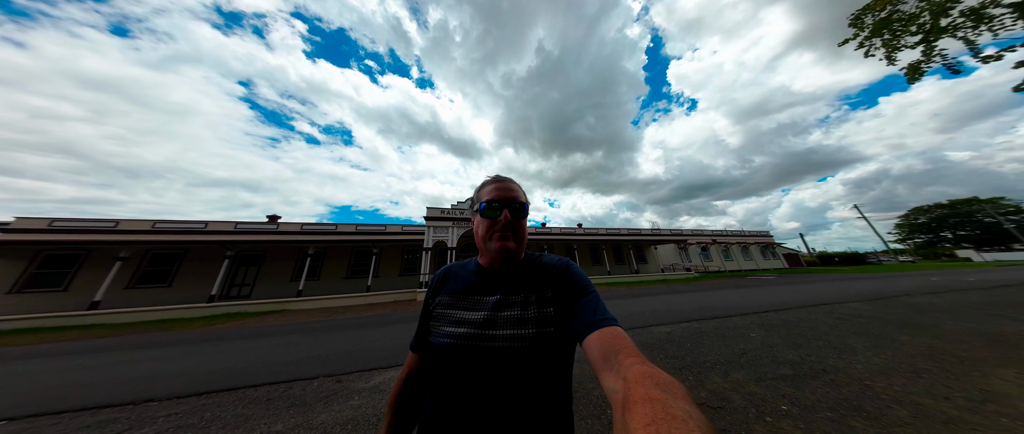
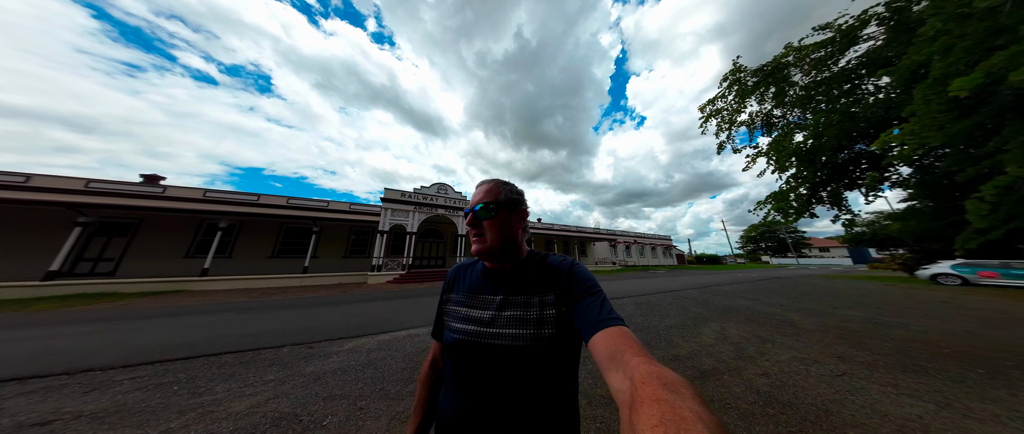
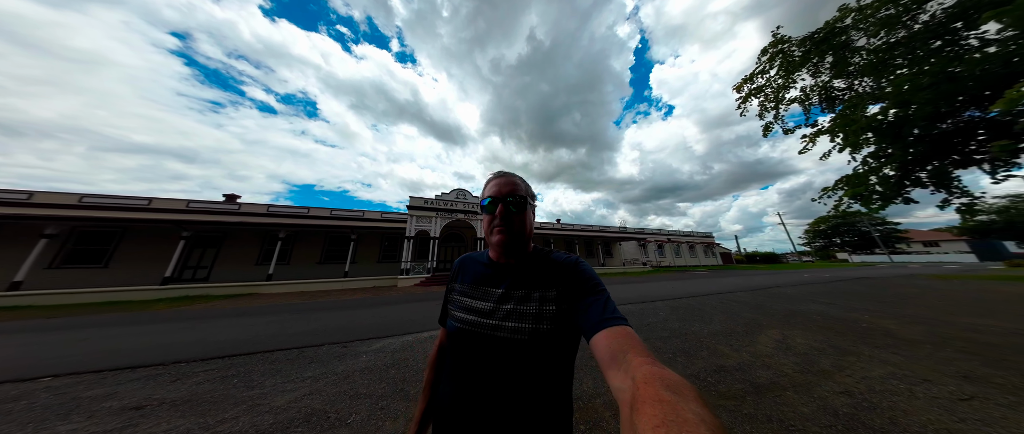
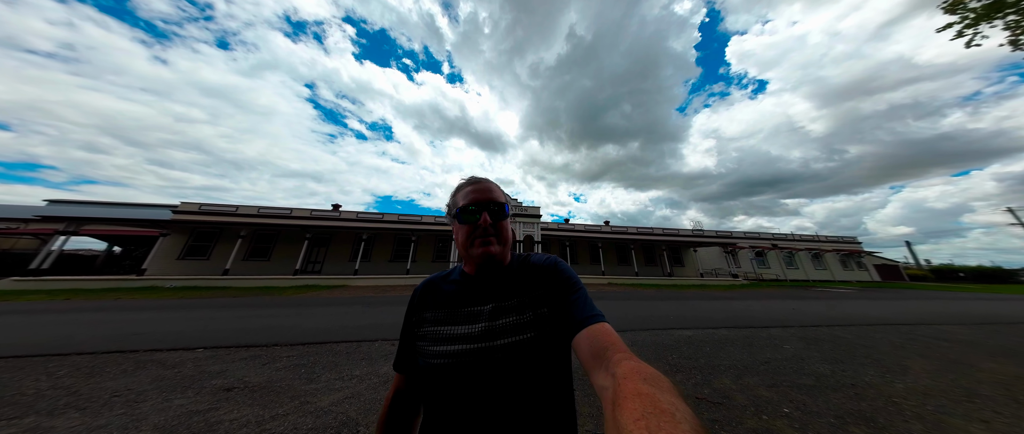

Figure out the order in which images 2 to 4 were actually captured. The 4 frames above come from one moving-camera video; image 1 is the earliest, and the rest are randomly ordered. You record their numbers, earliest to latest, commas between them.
4, 3, 2
